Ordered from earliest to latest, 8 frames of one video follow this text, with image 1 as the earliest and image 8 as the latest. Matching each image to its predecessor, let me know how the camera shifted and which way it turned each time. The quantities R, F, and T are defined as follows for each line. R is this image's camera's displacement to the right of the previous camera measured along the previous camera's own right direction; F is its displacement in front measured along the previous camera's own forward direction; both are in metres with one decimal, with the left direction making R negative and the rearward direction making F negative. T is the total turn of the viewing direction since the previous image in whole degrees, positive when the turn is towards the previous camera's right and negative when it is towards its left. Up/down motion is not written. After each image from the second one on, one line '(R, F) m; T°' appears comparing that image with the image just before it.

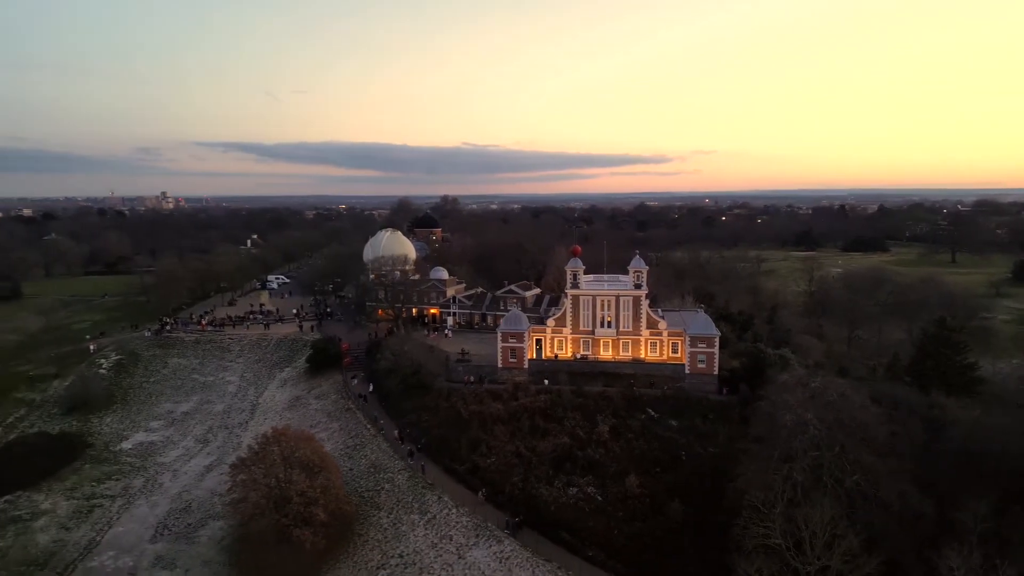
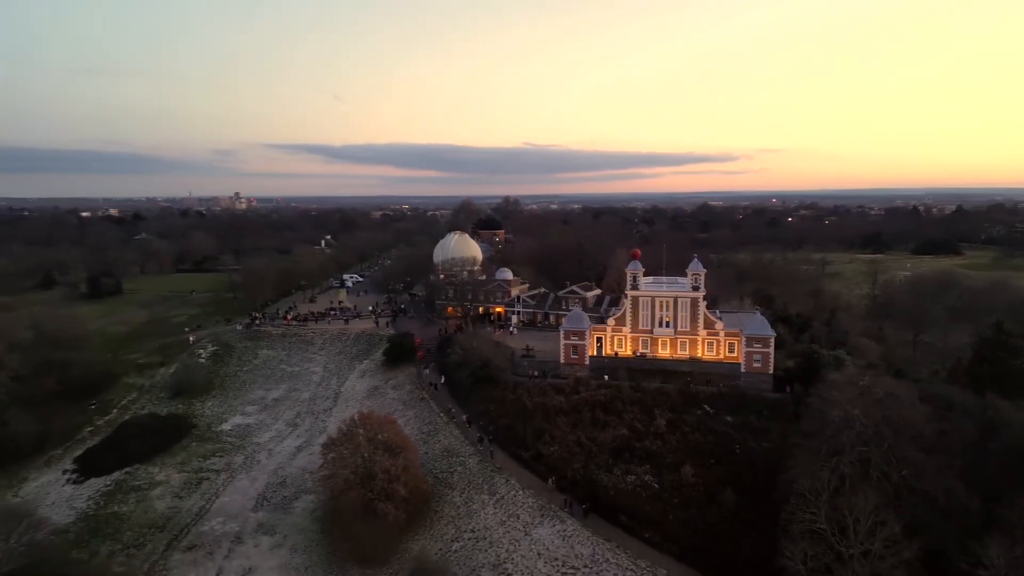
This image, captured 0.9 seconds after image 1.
(-0.1, -1.7) m; -5°
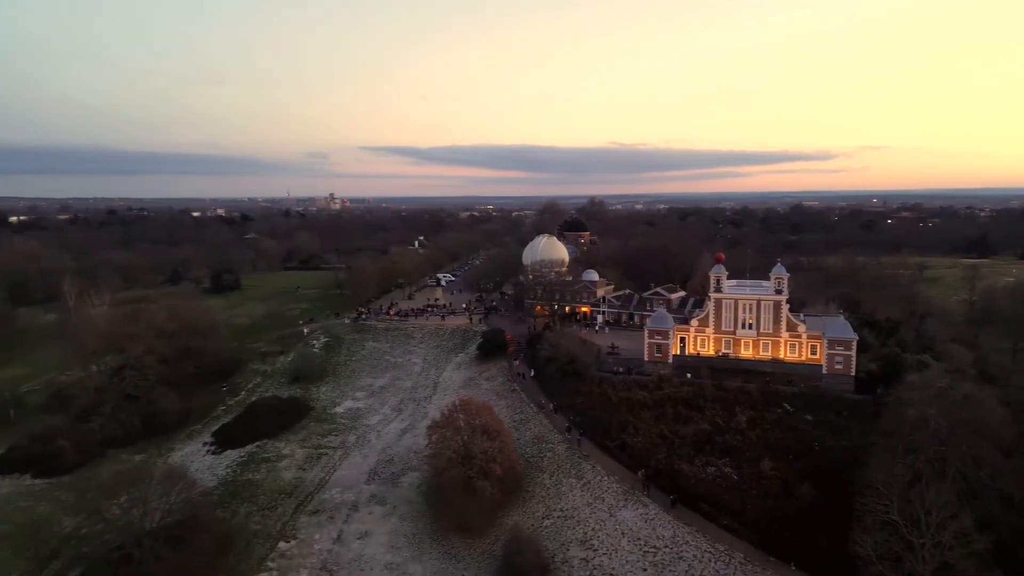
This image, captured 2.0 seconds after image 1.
(-0.2, -1.9) m; -7°
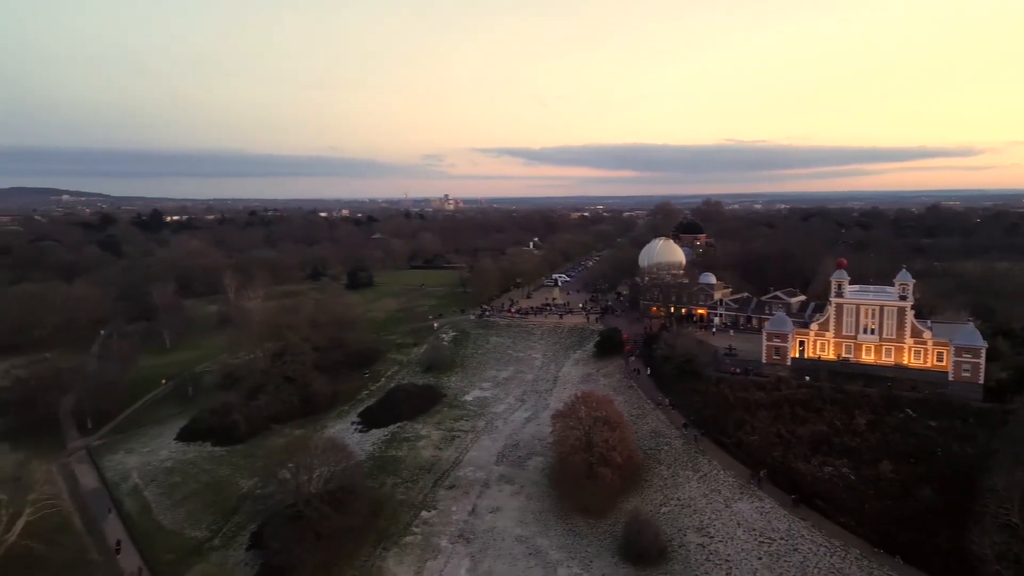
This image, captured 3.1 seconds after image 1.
(-0.5, -1.9) m; -9°
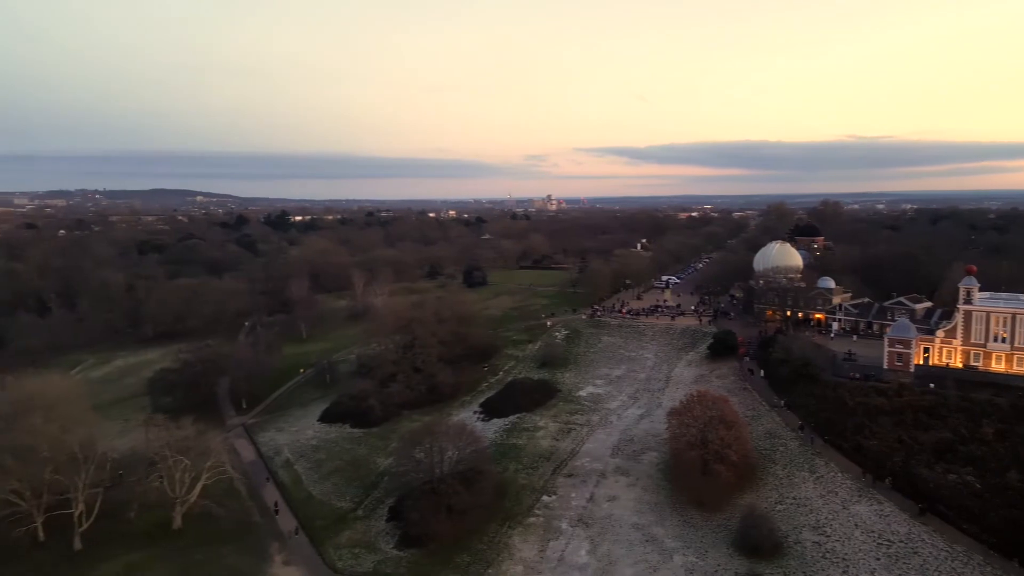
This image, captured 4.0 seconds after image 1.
(-0.6, -1.7) m; -8°
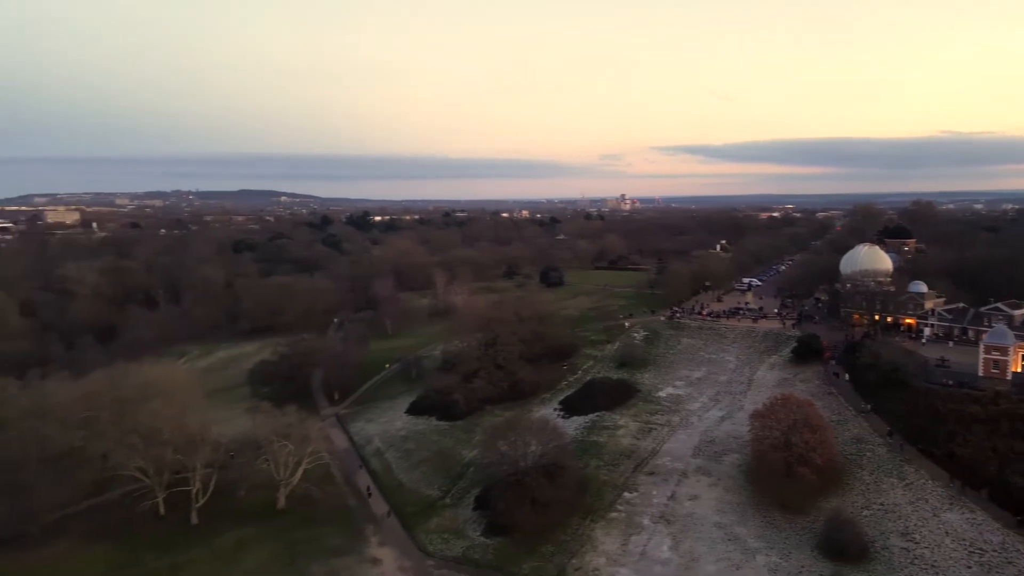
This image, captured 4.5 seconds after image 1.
(-0.5, -0.9) m; -6°
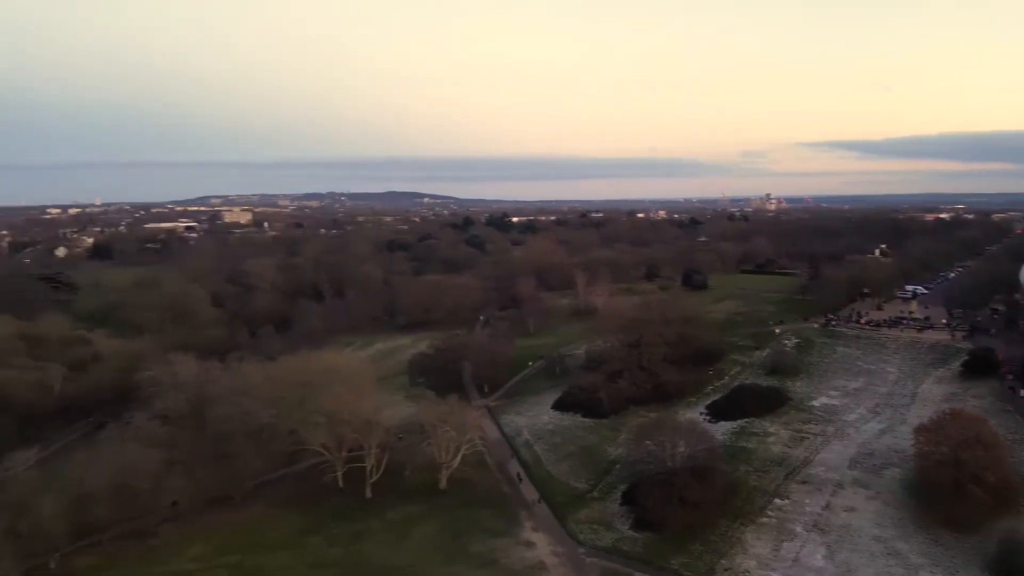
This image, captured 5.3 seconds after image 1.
(-0.7, -1.4) m; -11°
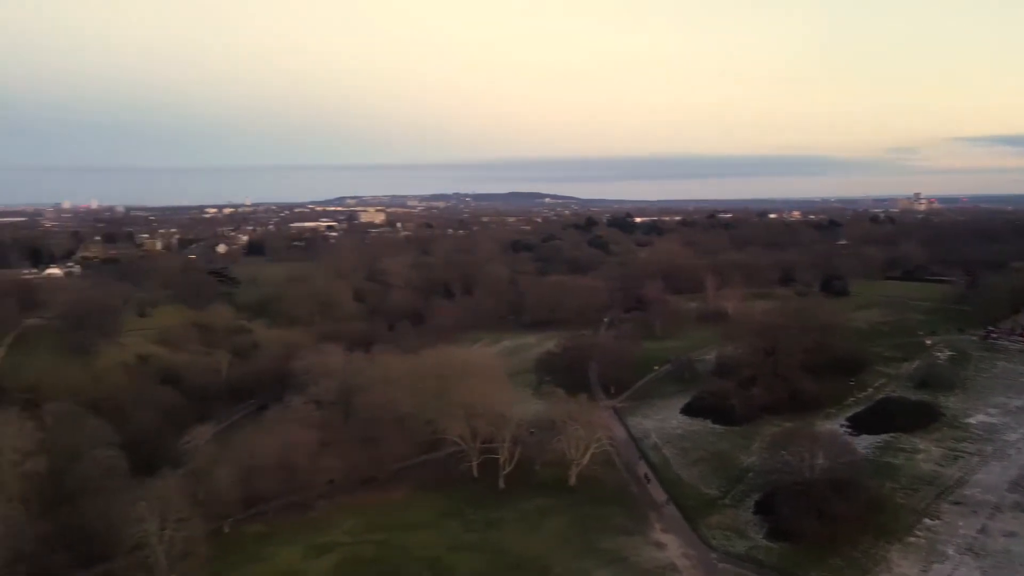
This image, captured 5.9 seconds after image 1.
(-0.6, -0.9) m; -10°
